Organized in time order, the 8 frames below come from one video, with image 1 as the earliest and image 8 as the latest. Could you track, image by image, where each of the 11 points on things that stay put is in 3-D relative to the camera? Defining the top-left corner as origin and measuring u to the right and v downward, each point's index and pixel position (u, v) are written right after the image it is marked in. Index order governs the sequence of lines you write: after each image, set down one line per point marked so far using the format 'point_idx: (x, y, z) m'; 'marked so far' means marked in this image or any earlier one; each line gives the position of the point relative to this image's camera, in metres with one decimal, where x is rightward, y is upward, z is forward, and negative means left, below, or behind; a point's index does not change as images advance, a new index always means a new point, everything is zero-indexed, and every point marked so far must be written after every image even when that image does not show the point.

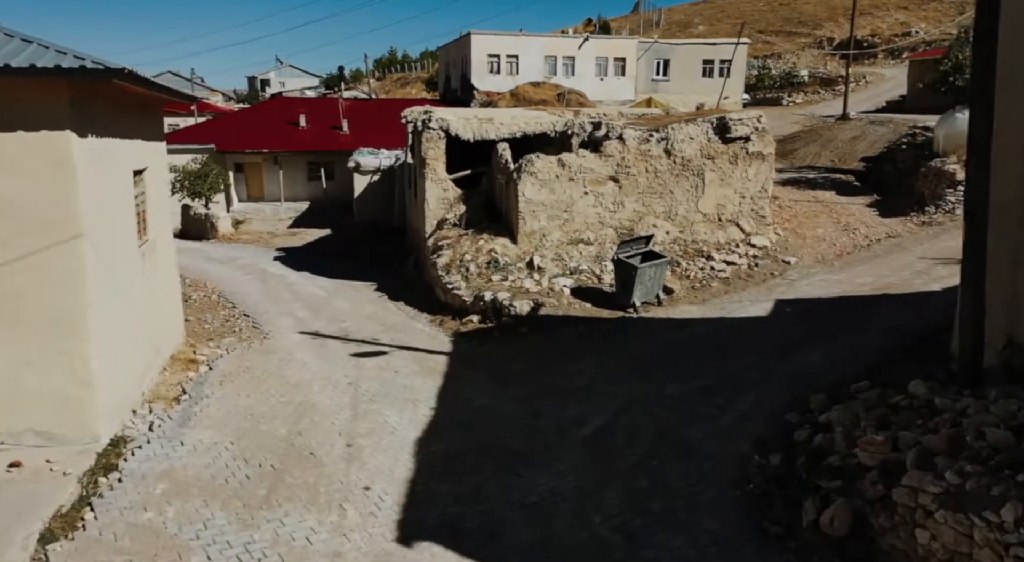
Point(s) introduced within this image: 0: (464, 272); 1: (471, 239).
0: (-1.0, +0.2, +13.4) m
1: (-0.8, +0.8, +14.2) m
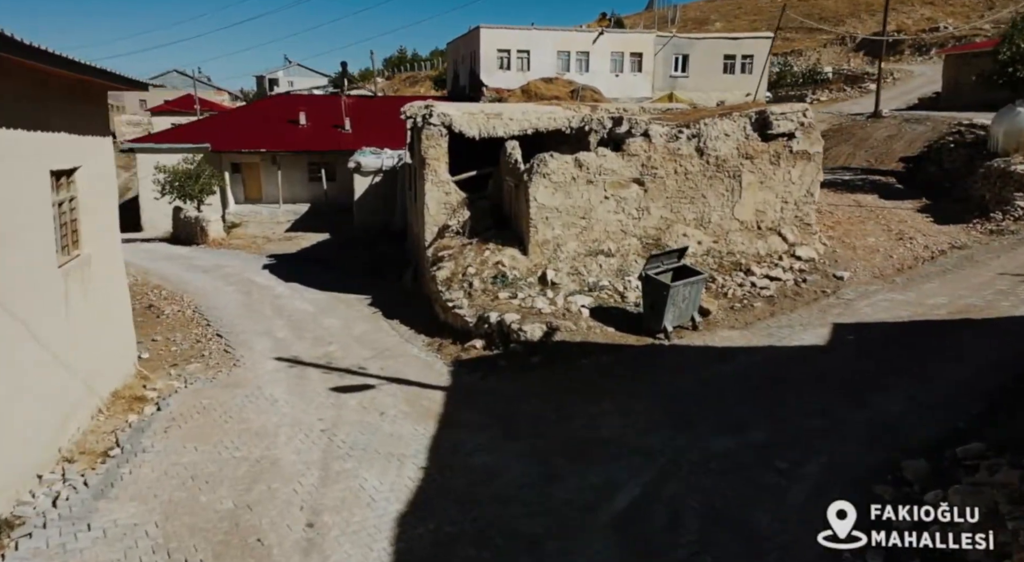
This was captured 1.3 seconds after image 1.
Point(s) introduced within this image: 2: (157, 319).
0: (-0.8, -0.1, +11.7) m
1: (-0.7, +0.5, +12.6) m
2: (-7.0, -0.8, +13.3) m
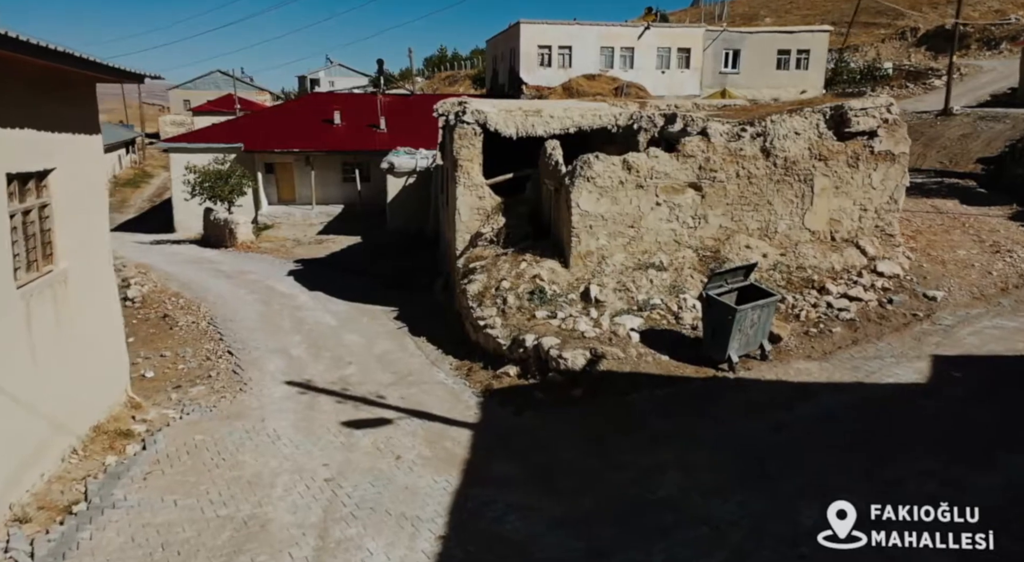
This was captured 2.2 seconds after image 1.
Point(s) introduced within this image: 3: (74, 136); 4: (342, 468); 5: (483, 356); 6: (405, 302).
0: (-0.2, -0.4, +10.5) m
1: (0.0, +0.3, +11.3) m
2: (-6.3, -1.0, +12.5) m
3: (-4.8, +1.6, +7.3) m
4: (-1.7, -1.9, +6.8) m
5: (-0.4, -1.1, +10.0) m
6: (-2.2, -0.5, +13.9) m
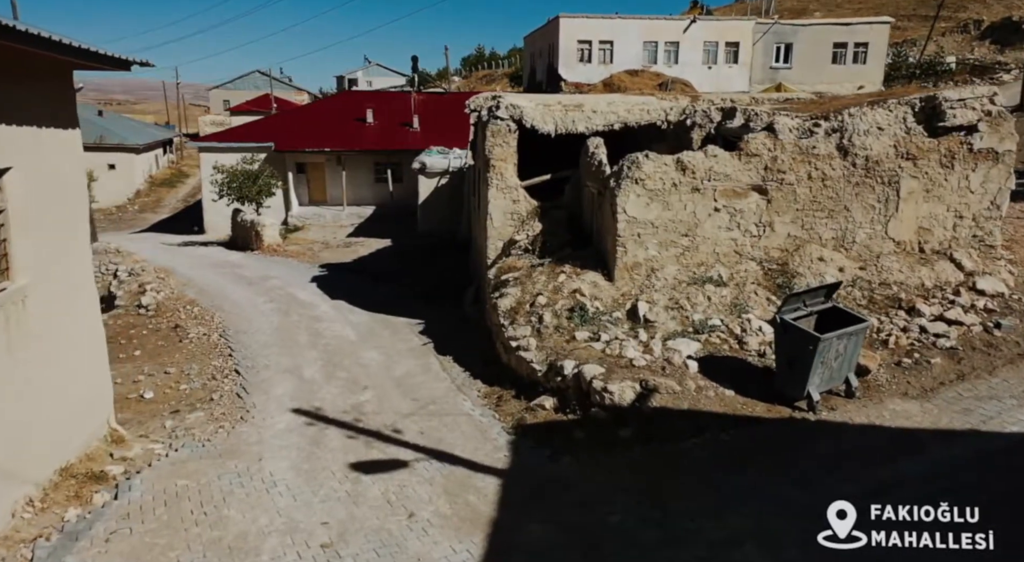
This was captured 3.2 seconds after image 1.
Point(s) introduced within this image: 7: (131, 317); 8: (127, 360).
0: (+0.3, -0.6, +9.3) m
1: (+0.6, +0.1, +10.1) m
2: (-5.7, -1.1, +11.6) m
3: (-4.4, +1.4, +6.4) m
4: (-1.4, -2.1, +5.7) m
5: (0.0, -1.3, +8.8) m
6: (-1.5, -0.6, +12.7) m
7: (-7.6, -0.7, +13.5) m
8: (-6.3, -1.3, +11.1) m
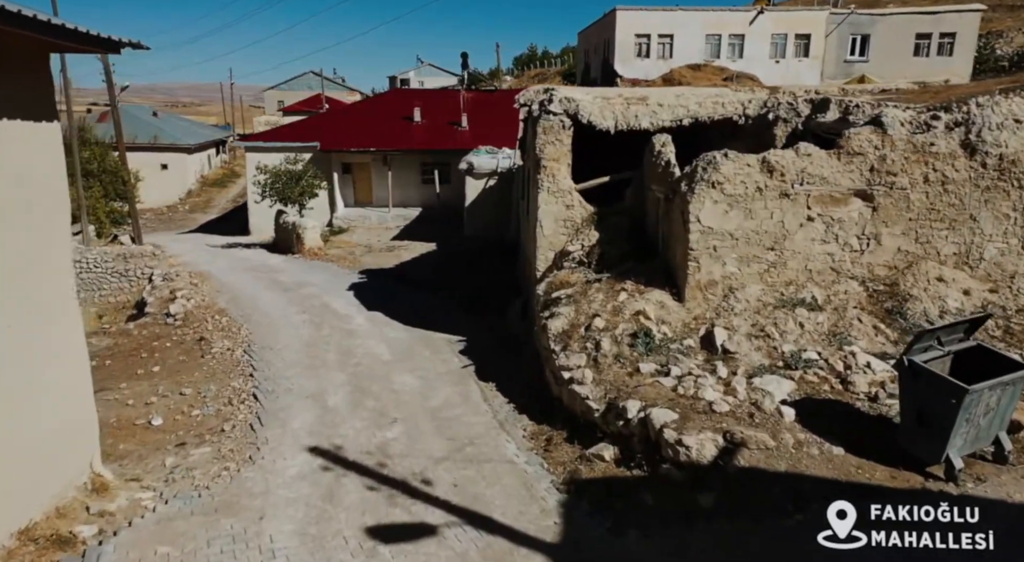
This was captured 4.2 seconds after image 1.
0: (+0.9, -0.8, +7.9) m
1: (+1.2, -0.2, +8.7) m
2: (-4.9, -1.3, +10.6) m
3: (-3.9, +1.2, +5.4) m
4: (-1.1, -2.3, +4.5) m
5: (+0.6, -1.6, +7.5) m
6: (-0.6, -0.9, +11.5) m
7: (-6.7, -0.9, +12.8) m
8: (-5.6, -1.5, +10.2) m
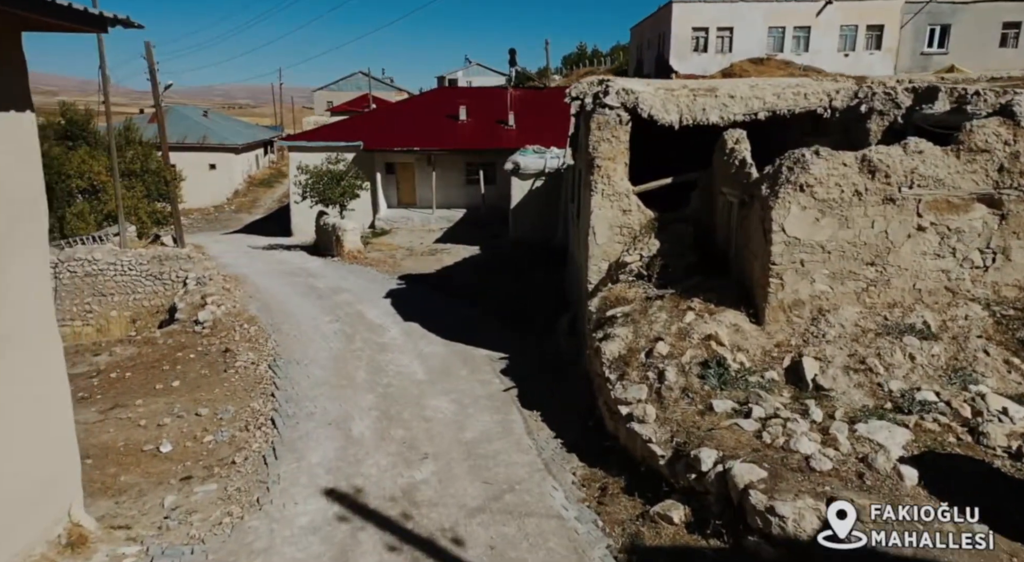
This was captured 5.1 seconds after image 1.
0: (+1.4, -1.0, +6.7) m
1: (+1.8, -0.3, +7.5) m
2: (-4.2, -1.4, +9.9) m
3: (-3.6, +1.1, +4.5) m
4: (-0.8, -2.5, +3.5) m
5: (+1.1, -1.8, +6.3) m
6: (+0.1, -1.0, +10.5) m
7: (-5.9, -1.0, +12.1) m
8: (-4.9, -1.6, +9.5) m
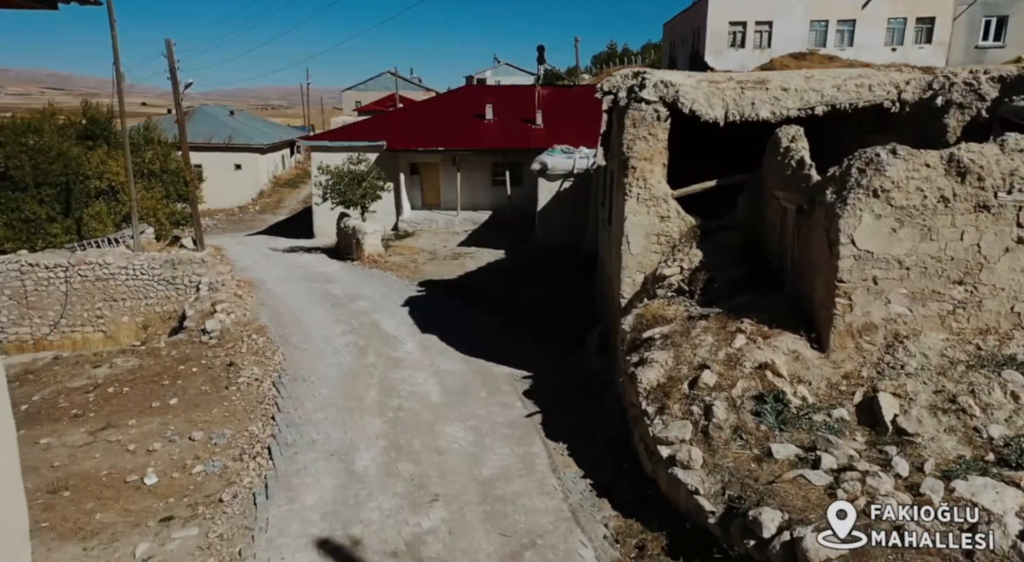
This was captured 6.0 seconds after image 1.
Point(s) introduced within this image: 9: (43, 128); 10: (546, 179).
0: (+1.6, -1.2, +5.8) m
1: (+2.0, -0.5, +6.6) m
2: (-3.9, -1.5, +9.1) m
3: (-3.5, +1.0, +3.8) m
4: (-0.8, -2.6, +2.6) m
5: (+1.2, -1.9, +5.4) m
6: (+0.4, -1.2, +9.5) m
7: (-5.4, -1.1, +11.4) m
8: (-4.6, -1.7, +8.8) m
9: (-12.4, +4.1, +17.9) m
10: (+0.9, +2.6, +17.2) m
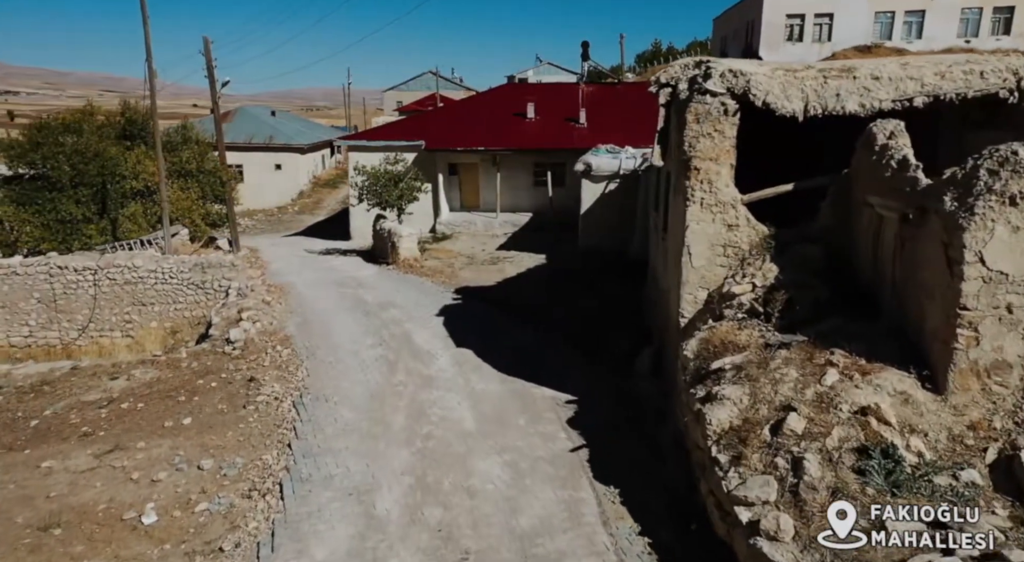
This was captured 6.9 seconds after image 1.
0: (+1.9, -1.4, +4.7) m
1: (+2.4, -0.7, +5.5) m
2: (-3.4, -1.7, +8.4) m
3: (-3.2, +0.8, +3.0) m
4: (-0.7, -2.8, +1.7) m
5: (+1.5, -2.1, +4.4) m
6: (+1.0, -1.4, +8.6) m
7: (-4.8, -1.2, +10.8) m
8: (-4.1, -1.8, +8.1) m
9: (-11.3, +4.0, +17.6) m
10: (+1.9, +2.4, +16.2) m
